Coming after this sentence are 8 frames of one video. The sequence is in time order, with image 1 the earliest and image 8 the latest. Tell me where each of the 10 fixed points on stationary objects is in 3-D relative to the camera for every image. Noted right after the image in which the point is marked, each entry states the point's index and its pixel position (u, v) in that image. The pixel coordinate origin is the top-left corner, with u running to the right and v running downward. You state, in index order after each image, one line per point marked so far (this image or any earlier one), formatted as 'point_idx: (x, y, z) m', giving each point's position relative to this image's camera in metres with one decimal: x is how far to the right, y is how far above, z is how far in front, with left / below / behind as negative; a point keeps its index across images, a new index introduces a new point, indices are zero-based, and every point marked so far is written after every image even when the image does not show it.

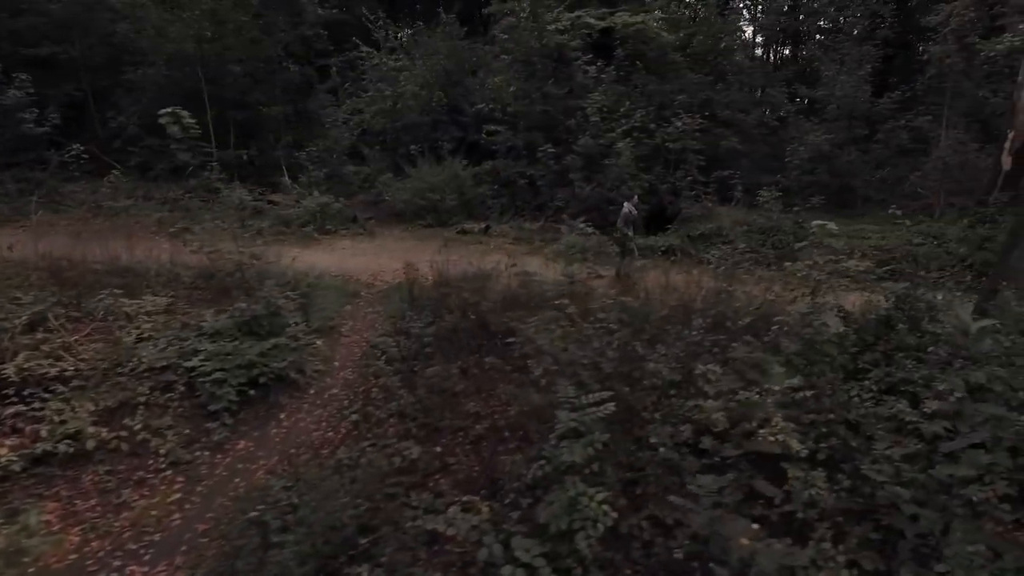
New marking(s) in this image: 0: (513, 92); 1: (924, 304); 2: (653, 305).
0: (0.0, +5.6, +17.7) m
1: (+4.8, -0.2, +7.1) m
2: (+1.7, -0.2, +7.7) m
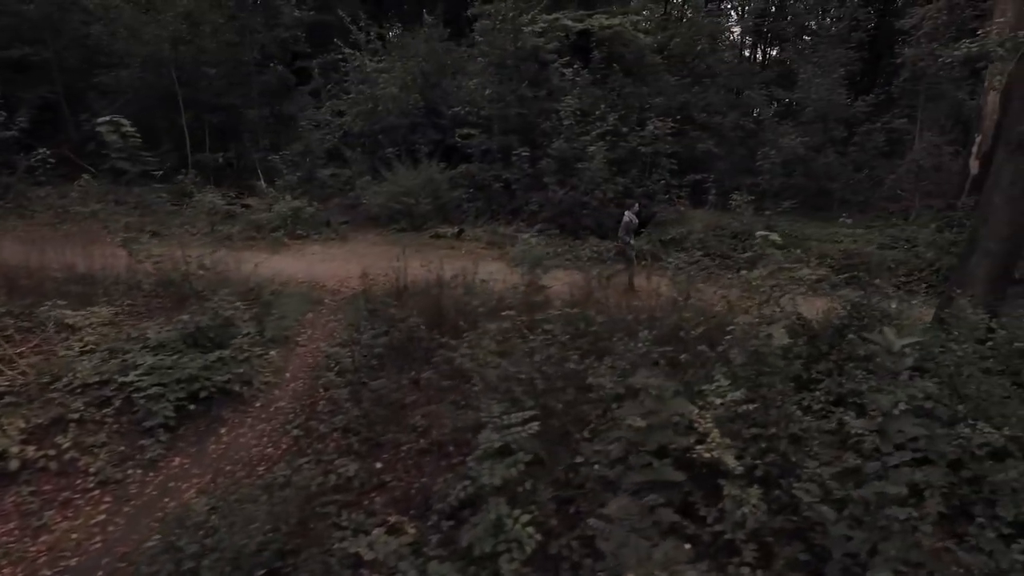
0: (-0.7, +5.5, +17.6) m
1: (+4.2, -0.3, +7.1) m
2: (+1.1, -0.3, +7.6) m
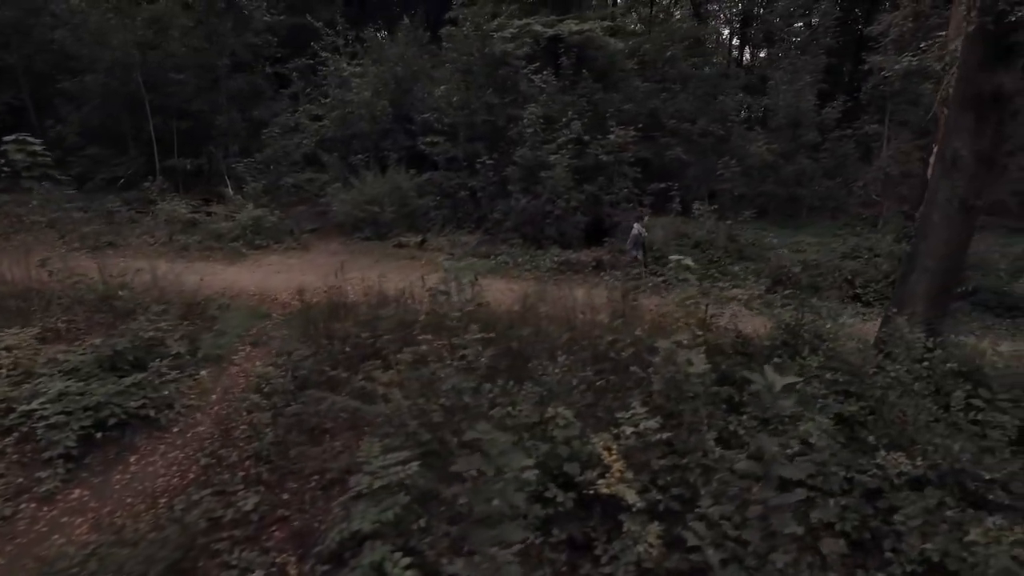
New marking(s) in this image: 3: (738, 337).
0: (-1.6, +5.3, +17.5) m
1: (+3.4, -0.5, +7.0) m
2: (+0.3, -0.6, +7.5) m
3: (+2.6, -0.5, +7.2) m
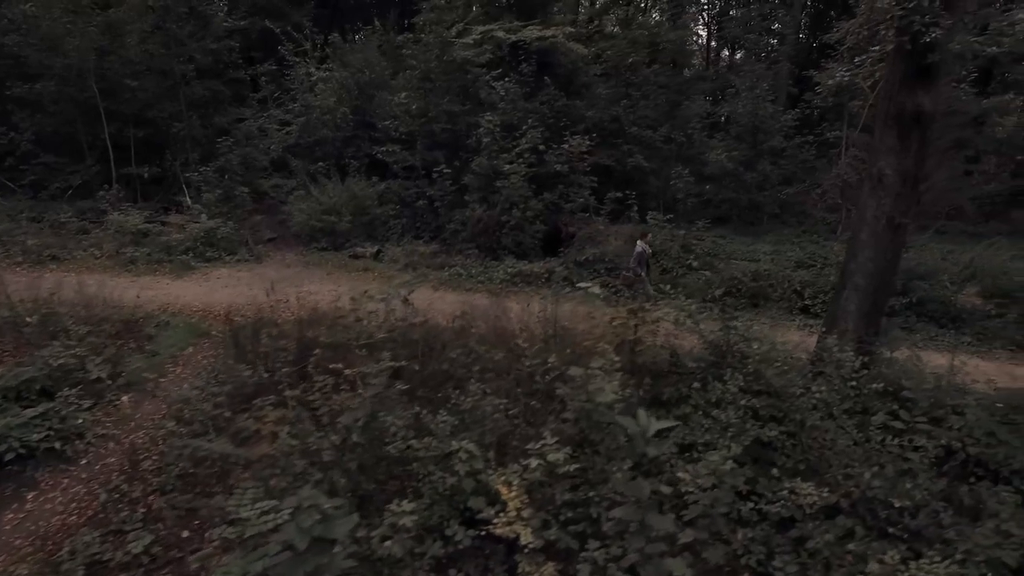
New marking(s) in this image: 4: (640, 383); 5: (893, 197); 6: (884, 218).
0: (-2.8, +5.0, +17.3) m
1: (+2.5, -0.8, +6.9) m
2: (-0.6, -0.8, +7.4) m
3: (+1.7, -0.8, +7.1) m
4: (+1.4, -1.1, +6.9) m
5: (+4.4, +1.1, +7.0) m
6: (+4.3, +0.8, +7.1) m
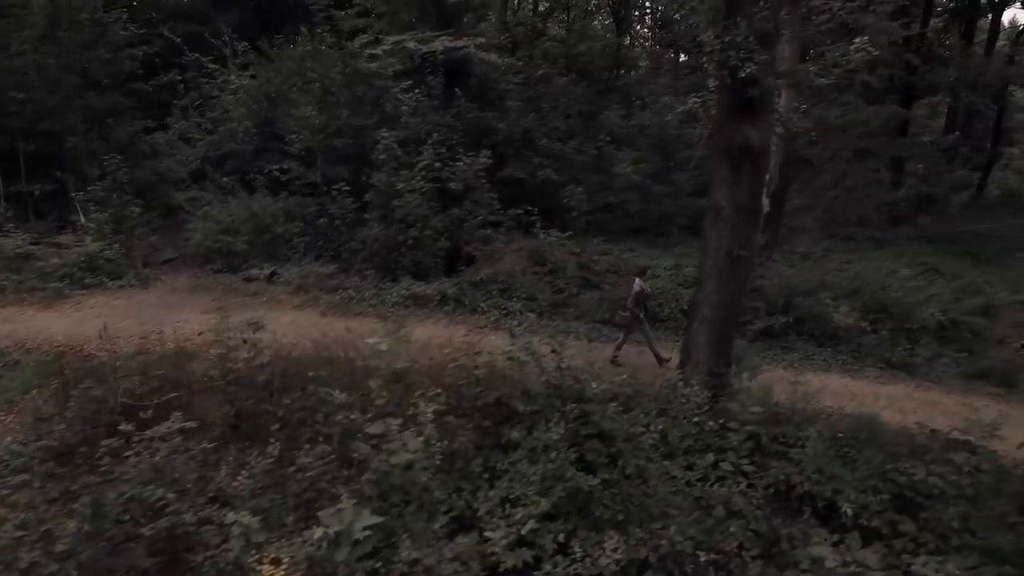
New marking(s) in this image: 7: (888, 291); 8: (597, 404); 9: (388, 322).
0: (-5.3, +4.5, +16.7) m
1: (+0.7, -1.2, +6.7) m
2: (-2.5, -1.3, +7.0) m
3: (-0.1, -1.2, +6.8) m
4: (-0.4, -1.5, +6.6) m
5: (+2.5, +0.7, +6.9) m
6: (+2.4, +0.4, +7.0) m
7: (+6.9, -0.1, +11.5) m
8: (+0.9, -1.2, +6.7) m
9: (-2.4, -0.7, +11.8) m
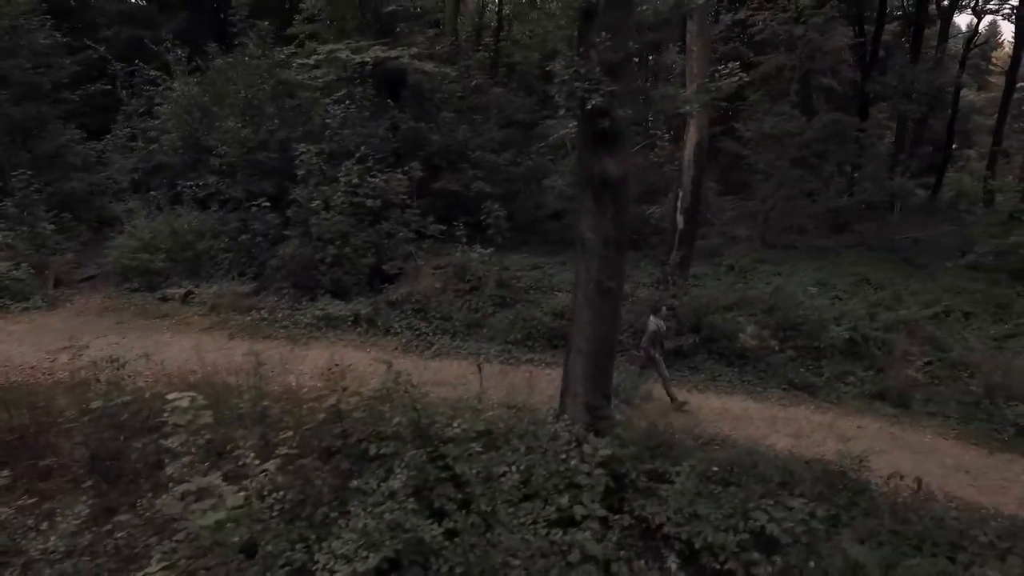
0: (-7.2, +4.0, +16.3) m
1: (-0.8, -1.6, +6.5) m
2: (-4.0, -1.7, +6.6) m
3: (-1.6, -1.6, +6.6) m
4: (-1.9, -1.9, +6.4) m
5: (+0.9, +0.3, +6.7) m
6: (+0.9, +0.1, +6.9) m
7: (+5.3, -0.4, +11.5) m
8: (-0.6, -1.6, +6.5) m
9: (-4.0, -1.1, +11.4) m
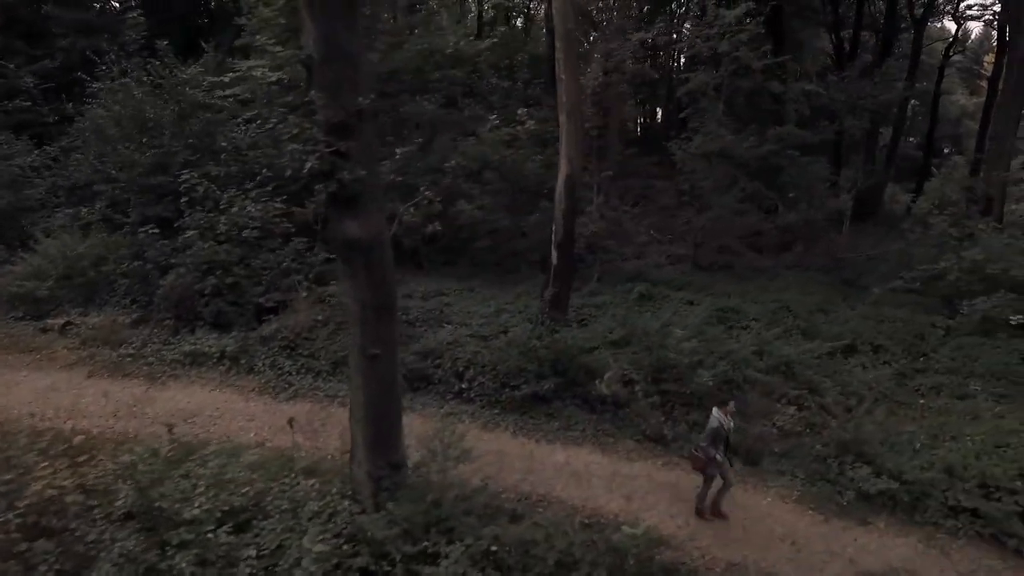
0: (-9.6, +3.3, +15.9) m
1: (-3.3, -2.3, +6.0) m
2: (-6.5, -2.4, +6.2) m
3: (-4.1, -2.3, +6.1) m
4: (-4.4, -2.6, +5.9) m
5: (-1.5, -0.4, +6.3) m
6: (-1.6, -0.6, +6.4) m
7: (+2.8, -1.1, +10.9) m
8: (-3.1, -2.3, +6.0) m
9: (-6.5, -1.8, +11.0) m
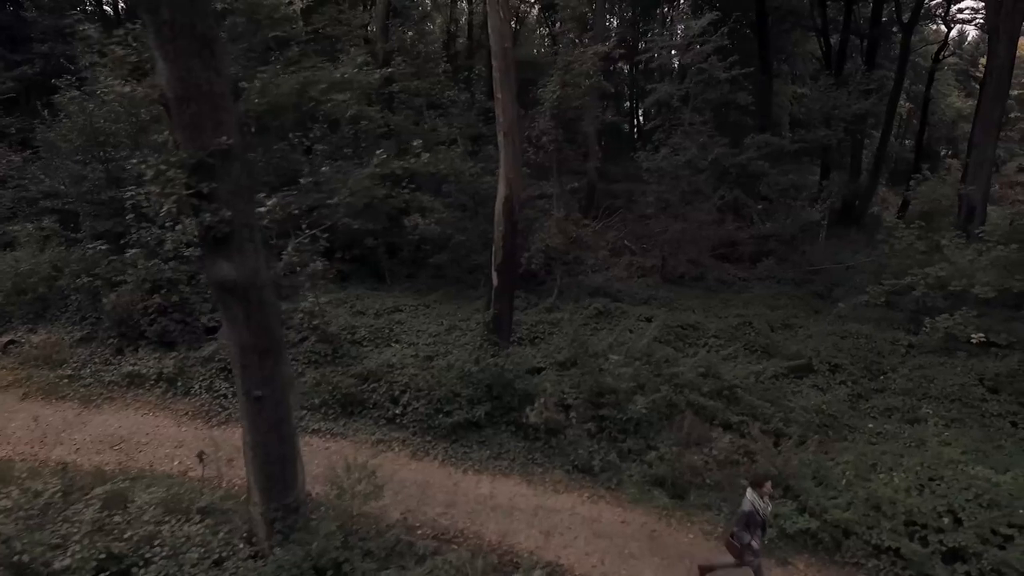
0: (-10.7, +2.9, +15.7) m
1: (-4.4, -2.6, +5.8) m
2: (-7.6, -2.8, +6.0) m
3: (-5.2, -2.7, +5.9) m
4: (-5.5, -3.0, +5.7) m
5: (-2.7, -0.8, +6.1) m
6: (-2.7, -1.0, +6.2) m
7: (+1.7, -1.5, +10.7) m
8: (-4.2, -2.7, +5.8) m
9: (-7.6, -2.2, +10.8) m
